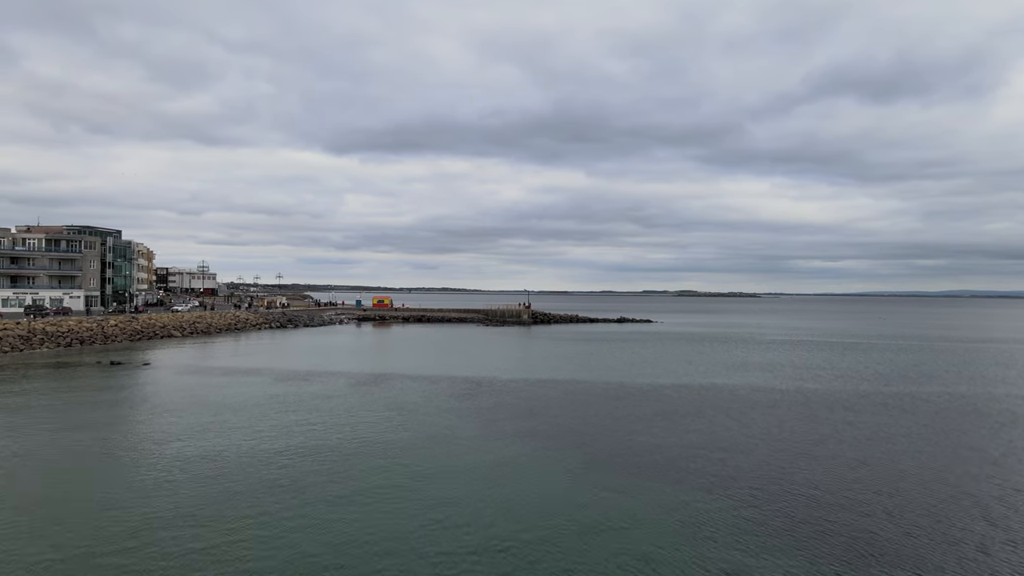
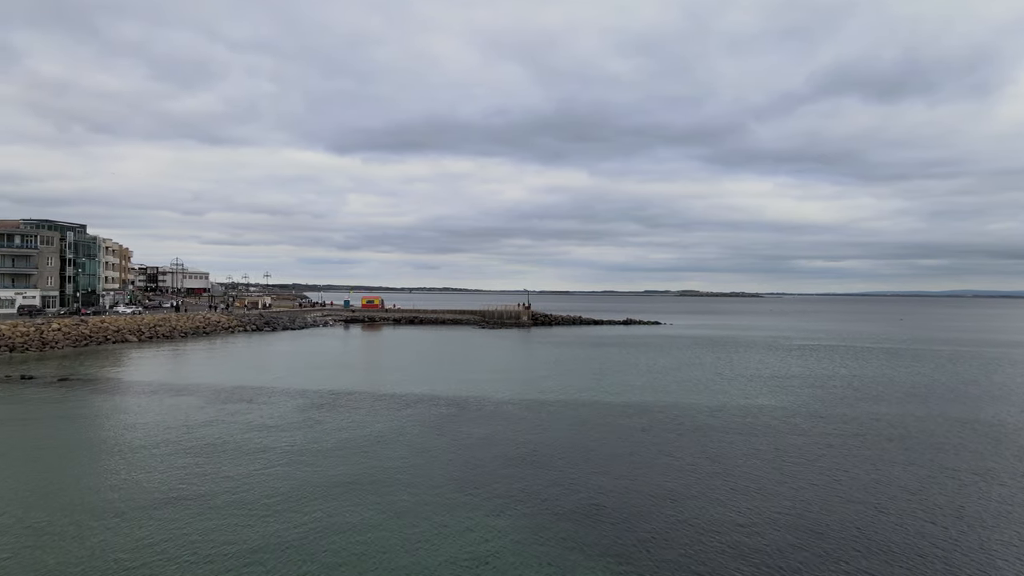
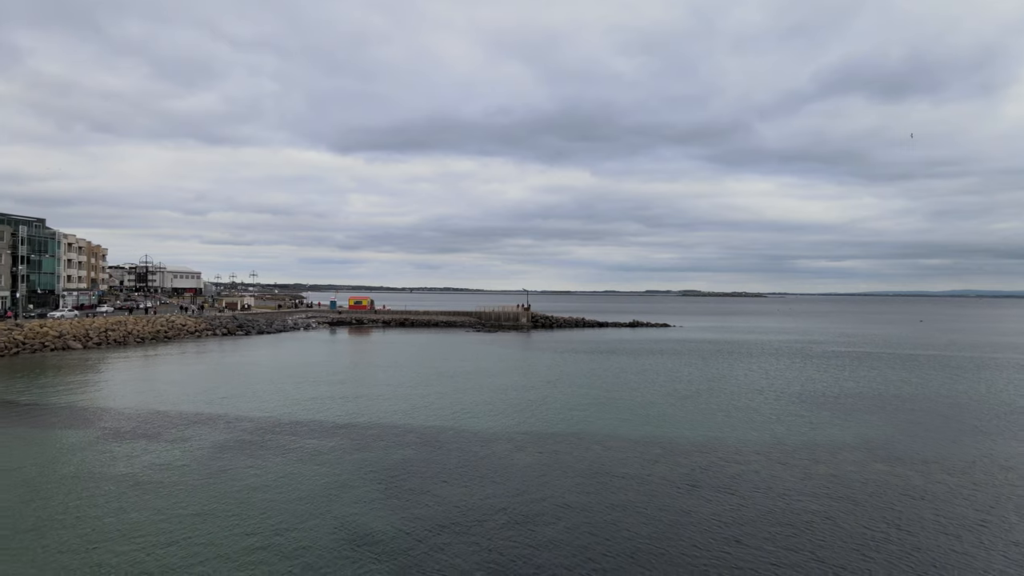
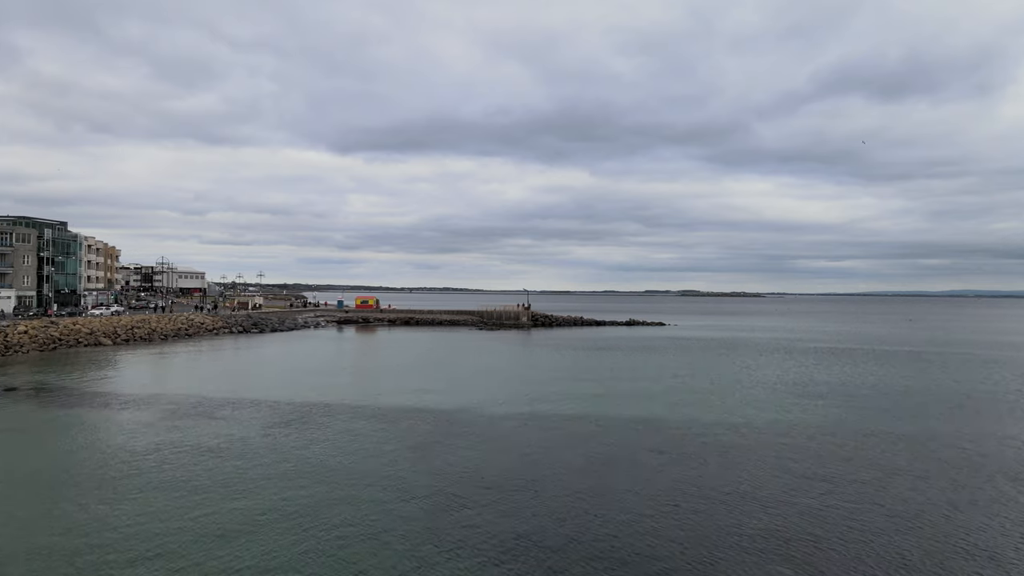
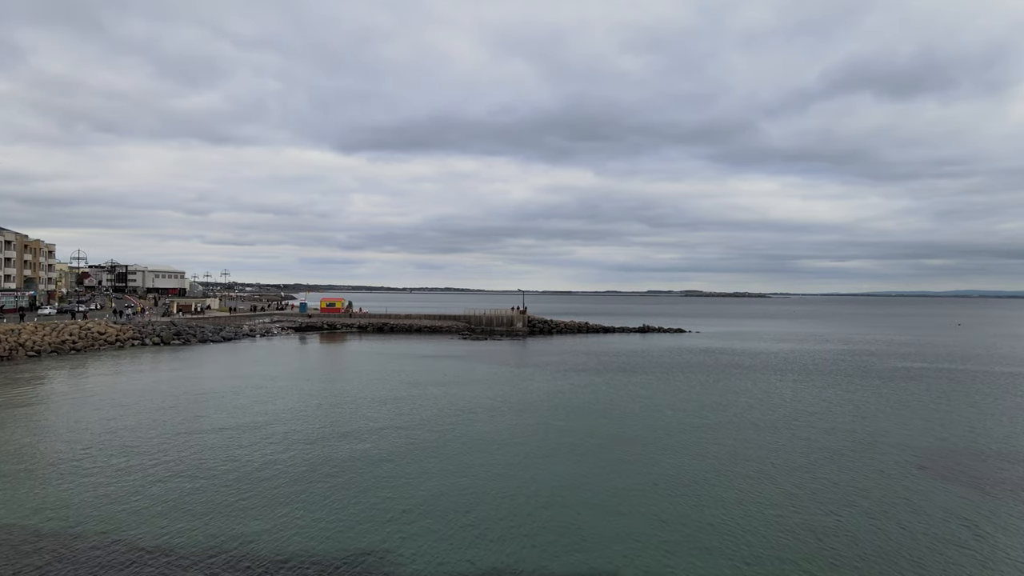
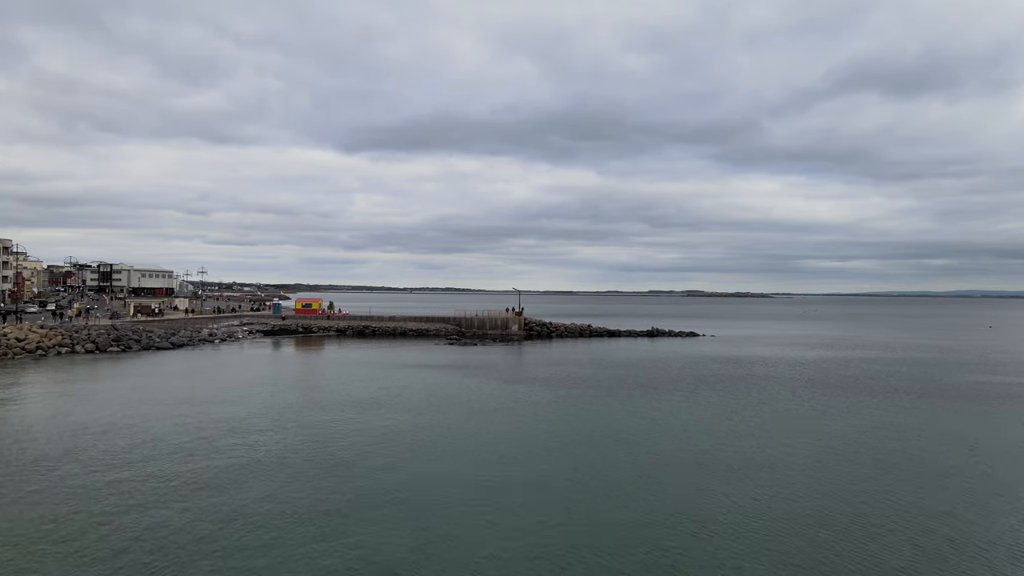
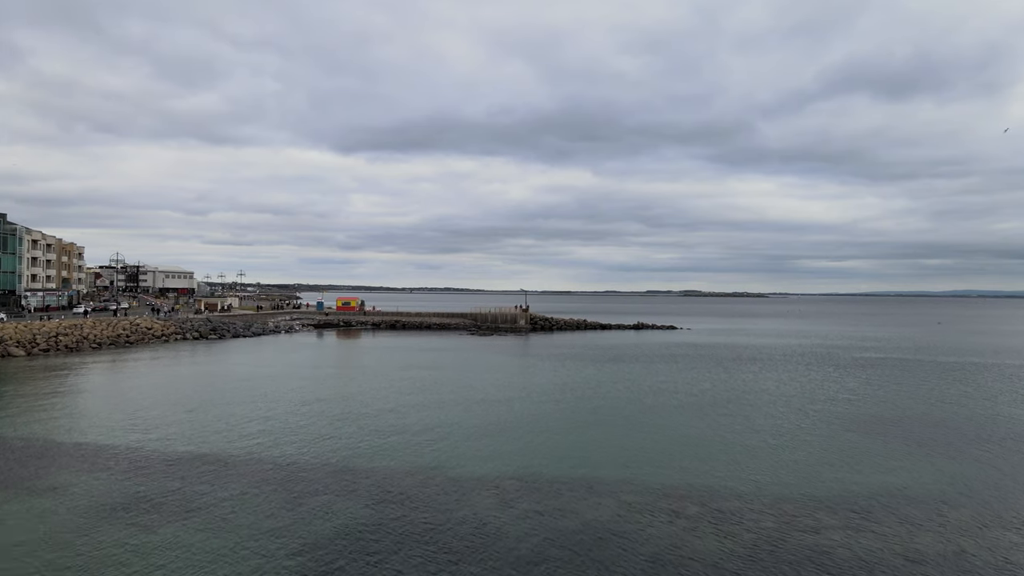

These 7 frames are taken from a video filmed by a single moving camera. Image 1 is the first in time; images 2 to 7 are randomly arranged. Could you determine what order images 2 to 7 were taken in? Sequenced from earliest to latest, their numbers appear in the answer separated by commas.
2, 4, 3, 7, 5, 6
